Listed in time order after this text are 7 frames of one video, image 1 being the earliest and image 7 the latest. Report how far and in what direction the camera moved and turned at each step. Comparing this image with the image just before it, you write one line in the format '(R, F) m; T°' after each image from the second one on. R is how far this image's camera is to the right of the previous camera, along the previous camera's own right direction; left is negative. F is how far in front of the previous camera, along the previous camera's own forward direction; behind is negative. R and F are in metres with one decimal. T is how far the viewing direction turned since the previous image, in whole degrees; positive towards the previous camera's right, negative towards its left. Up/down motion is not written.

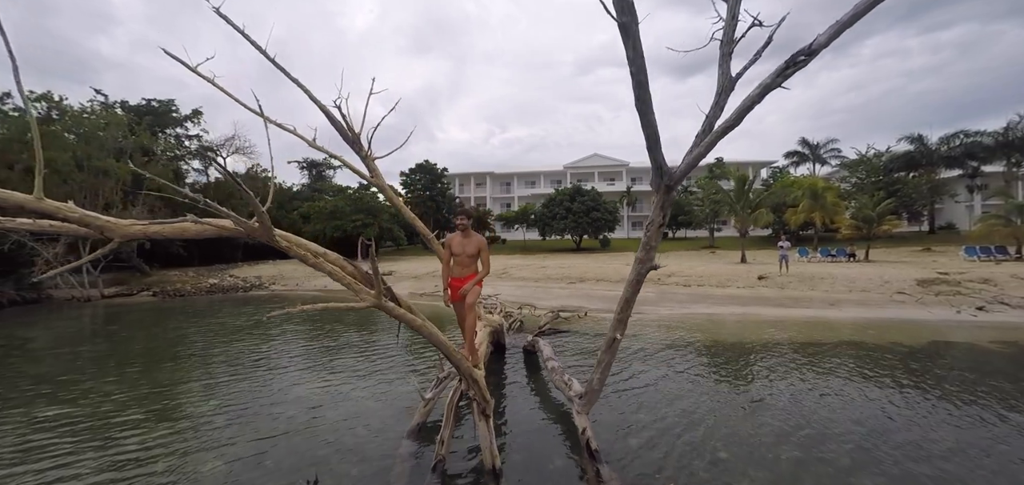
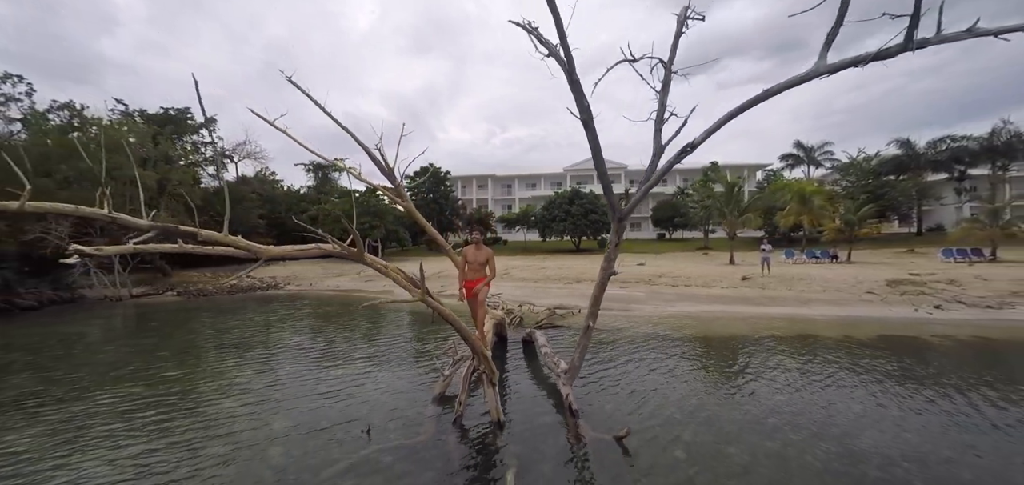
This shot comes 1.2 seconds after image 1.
(0.0, -1.5) m; 0°
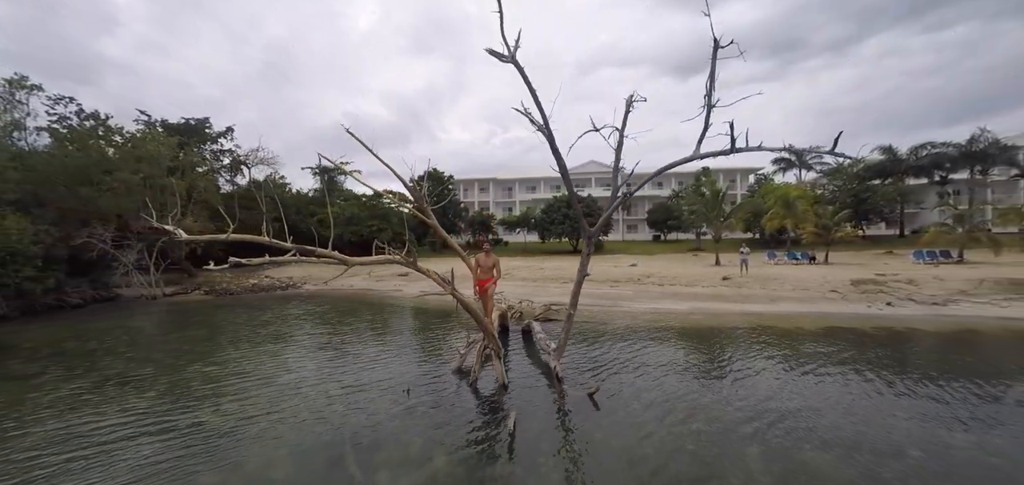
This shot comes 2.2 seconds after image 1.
(0.0, -2.0) m; 0°
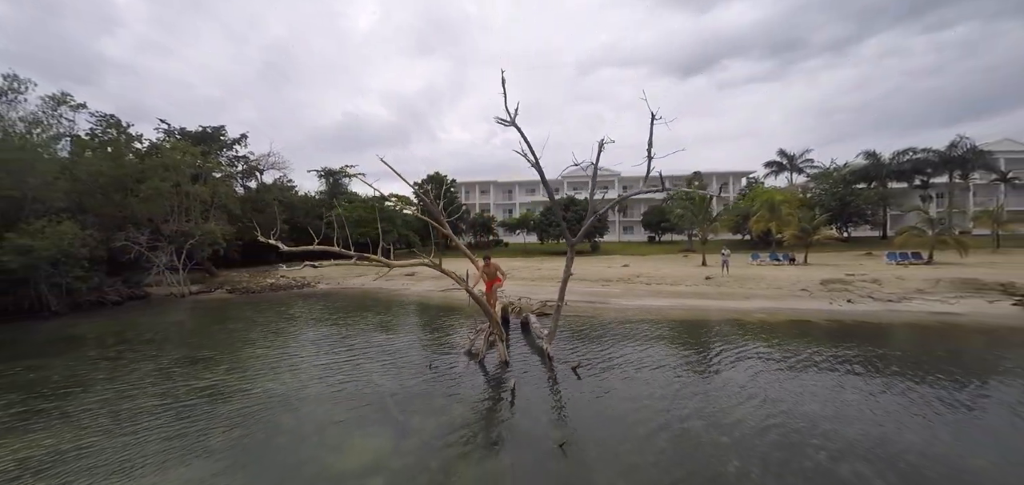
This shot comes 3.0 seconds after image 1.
(0.0, -2.1) m; 0°
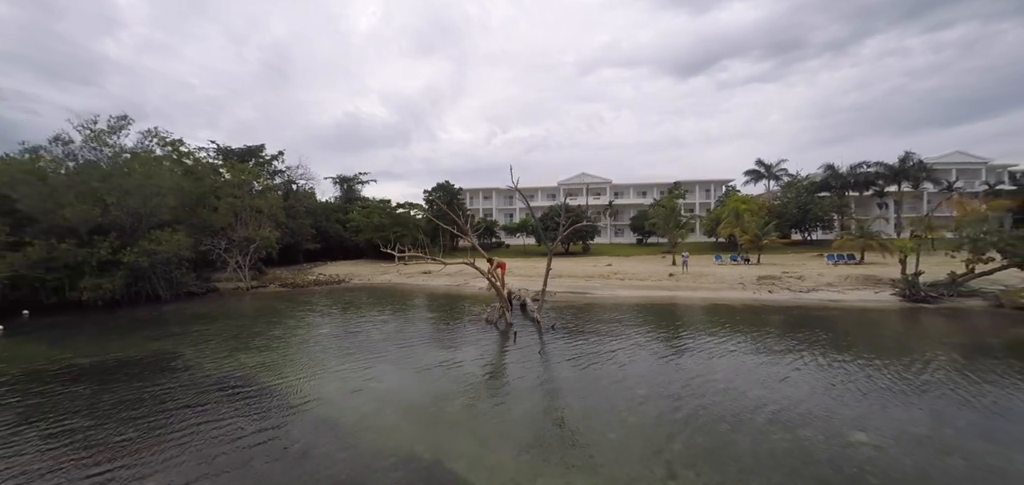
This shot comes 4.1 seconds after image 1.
(-0.1, -6.1) m; 0°
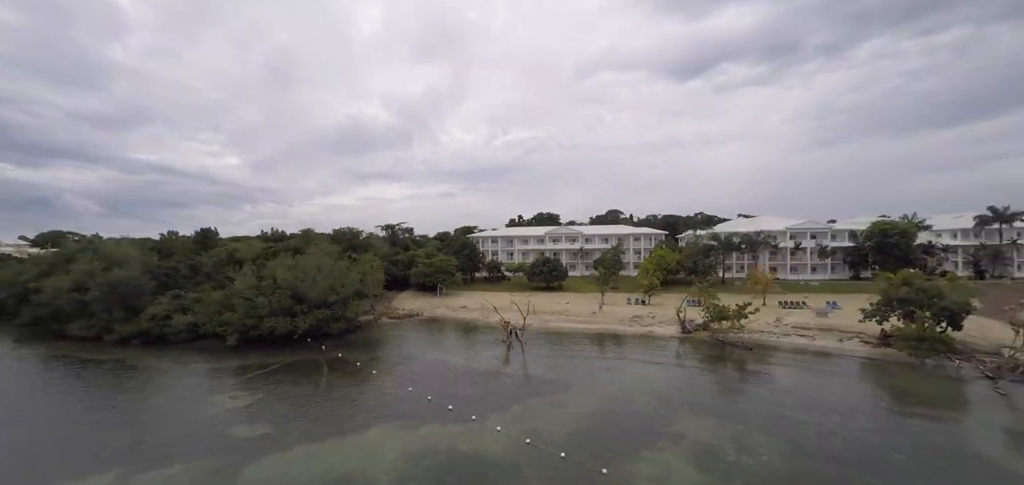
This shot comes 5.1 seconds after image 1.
(+0.2, -29.8) m; 0°
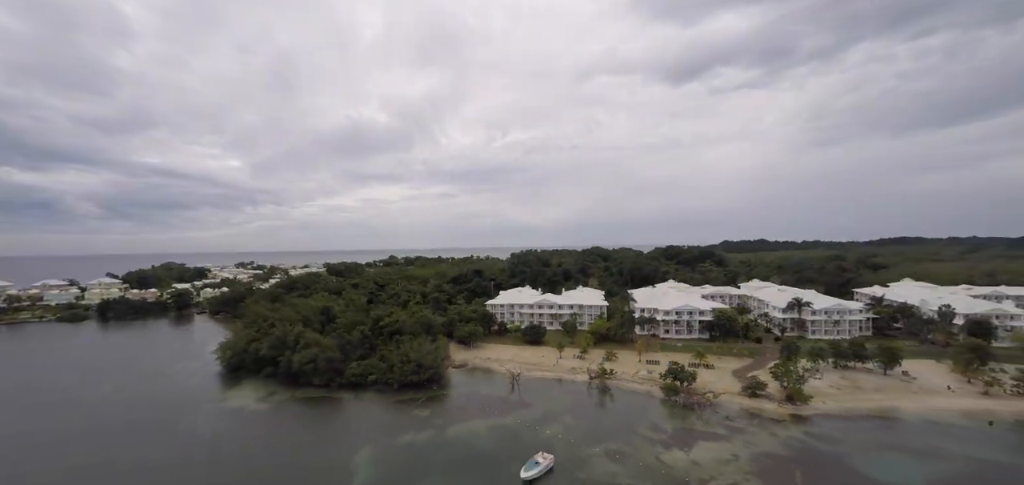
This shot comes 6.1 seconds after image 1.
(-0.3, -64.3) m; 0°
